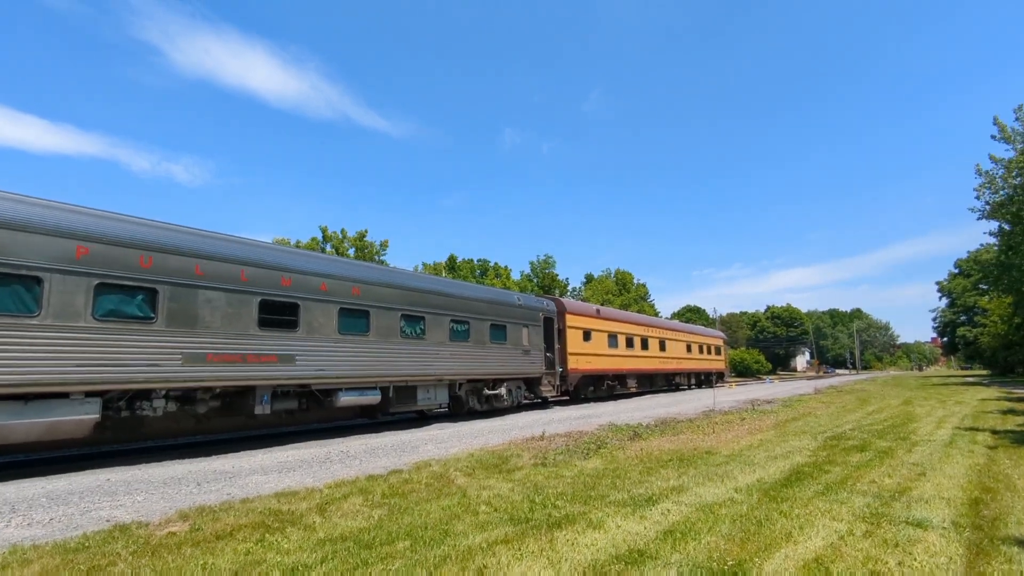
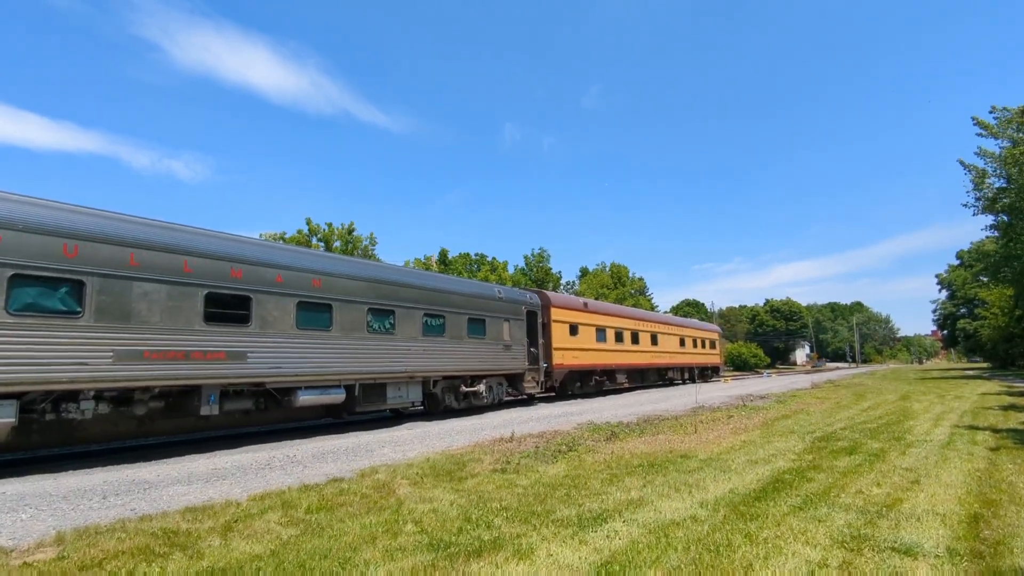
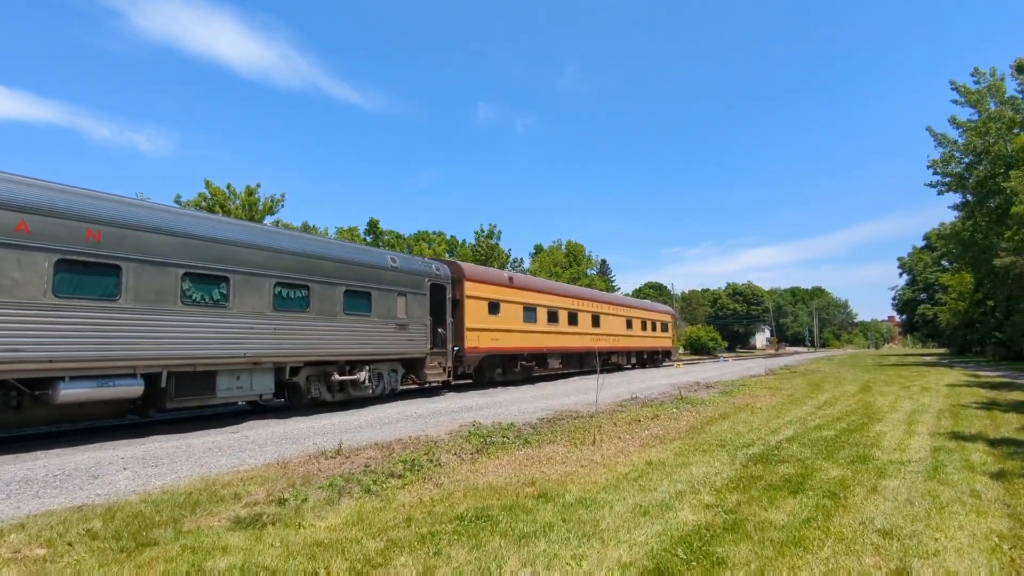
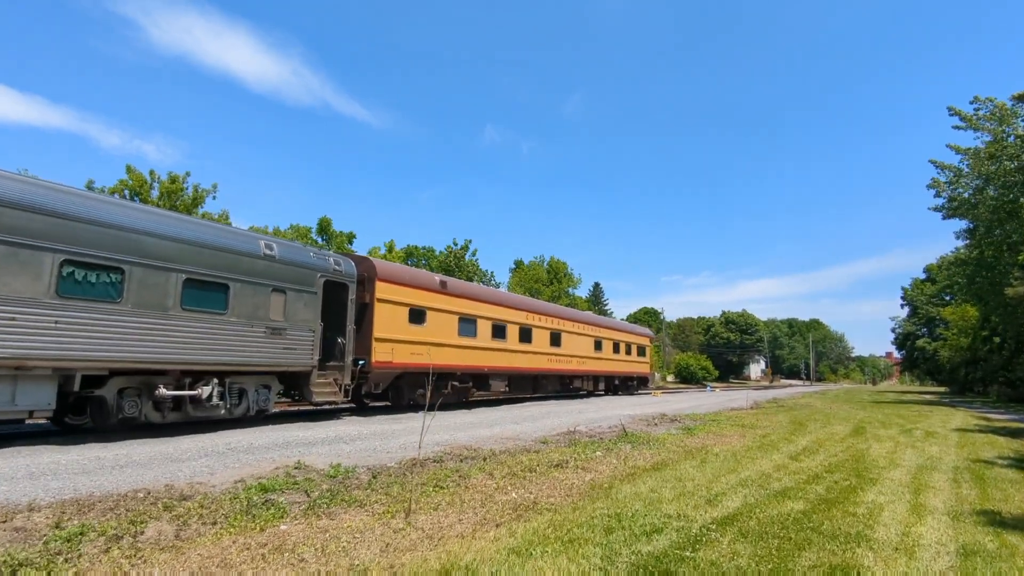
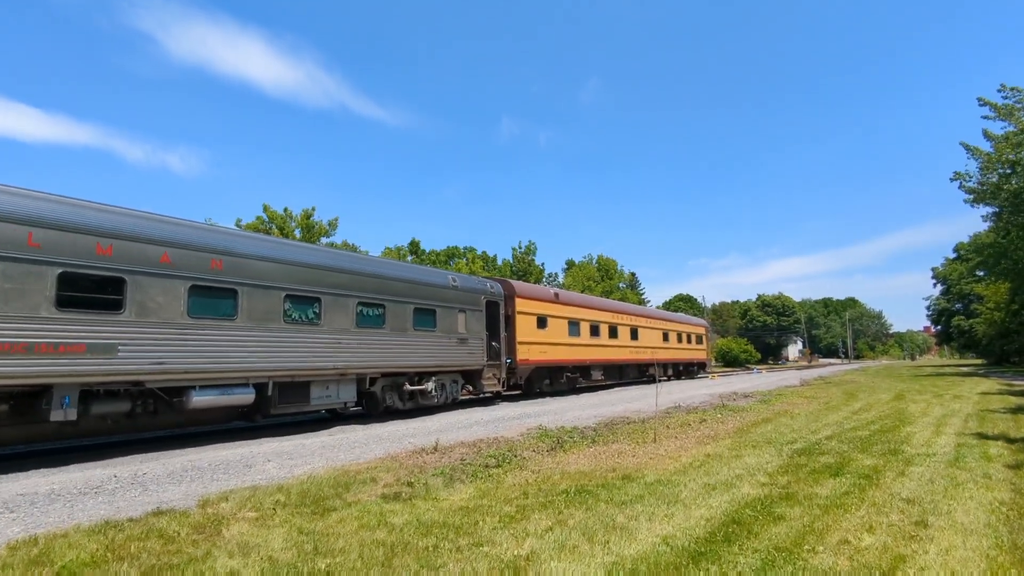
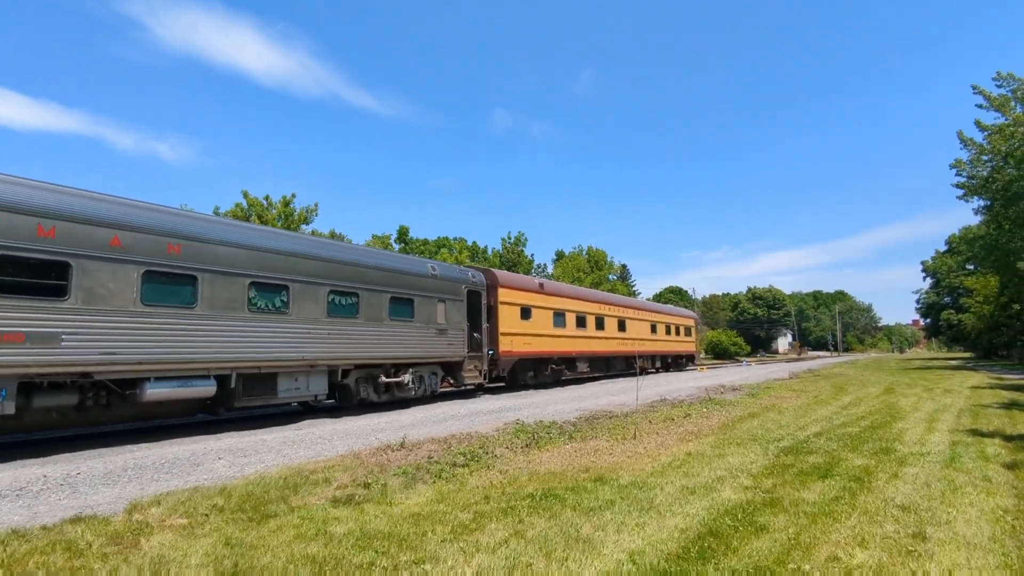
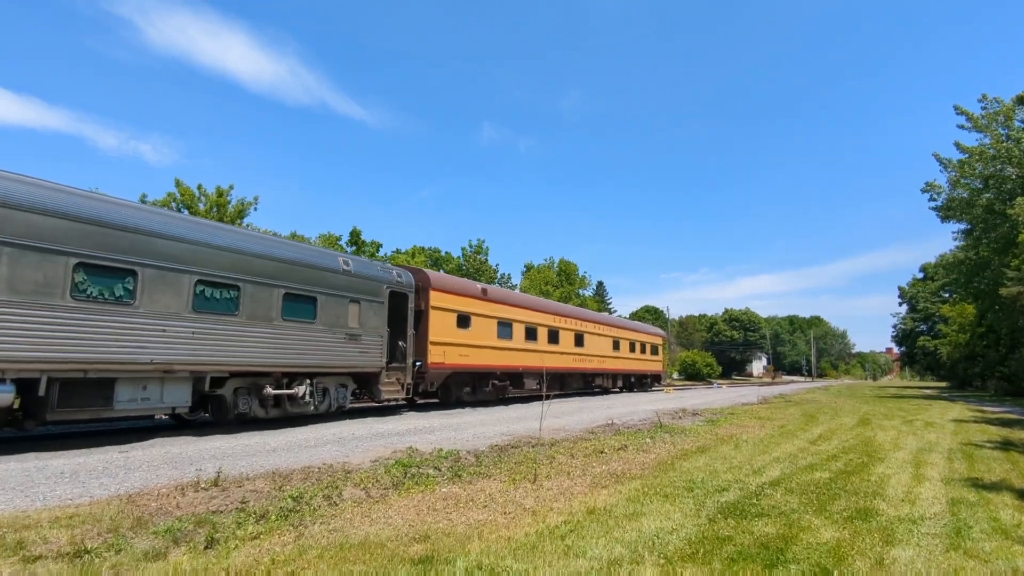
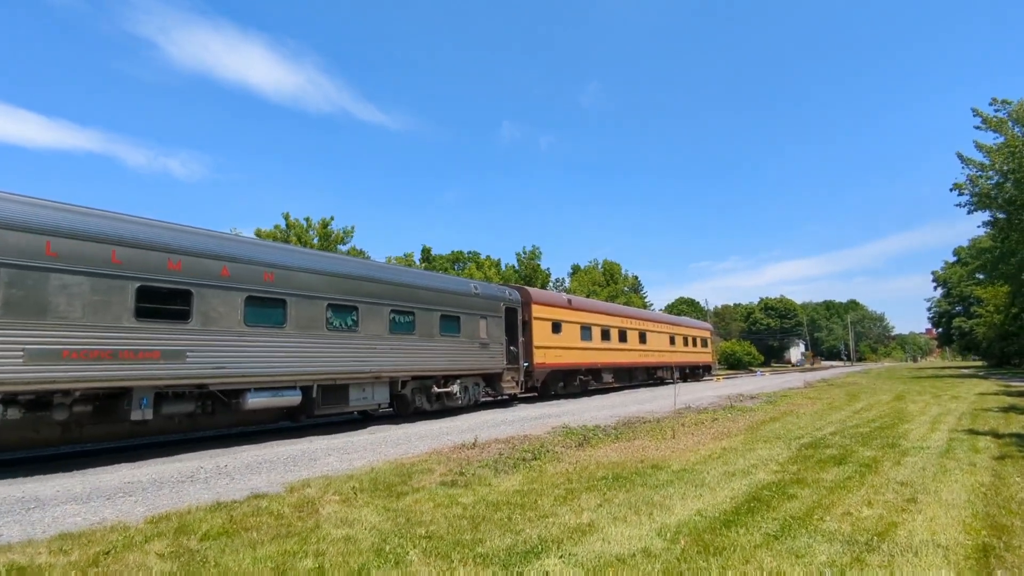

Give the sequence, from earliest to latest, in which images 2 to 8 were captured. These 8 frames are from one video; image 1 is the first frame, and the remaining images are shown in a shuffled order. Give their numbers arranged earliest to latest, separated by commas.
2, 8, 5, 6, 3, 7, 4
